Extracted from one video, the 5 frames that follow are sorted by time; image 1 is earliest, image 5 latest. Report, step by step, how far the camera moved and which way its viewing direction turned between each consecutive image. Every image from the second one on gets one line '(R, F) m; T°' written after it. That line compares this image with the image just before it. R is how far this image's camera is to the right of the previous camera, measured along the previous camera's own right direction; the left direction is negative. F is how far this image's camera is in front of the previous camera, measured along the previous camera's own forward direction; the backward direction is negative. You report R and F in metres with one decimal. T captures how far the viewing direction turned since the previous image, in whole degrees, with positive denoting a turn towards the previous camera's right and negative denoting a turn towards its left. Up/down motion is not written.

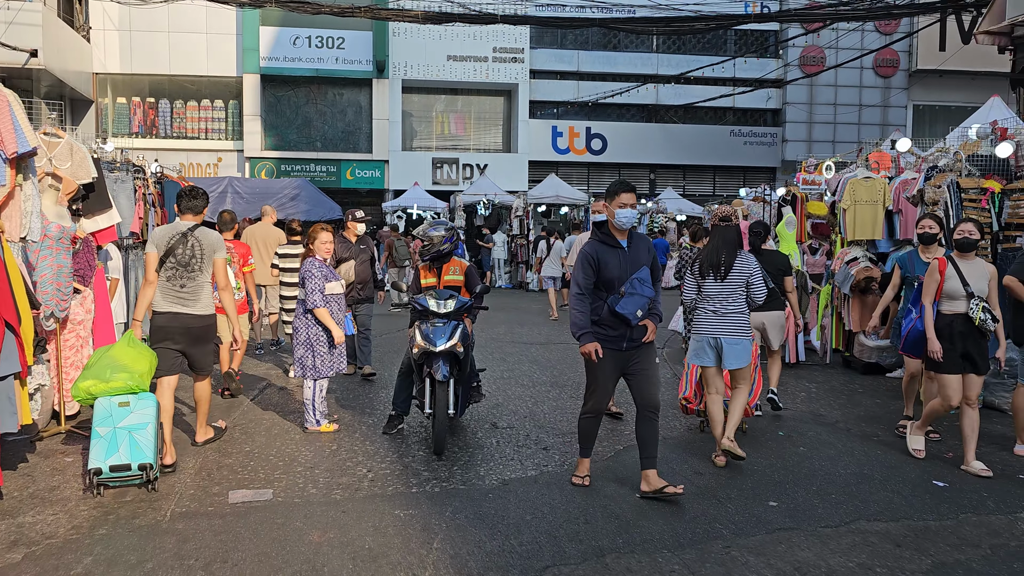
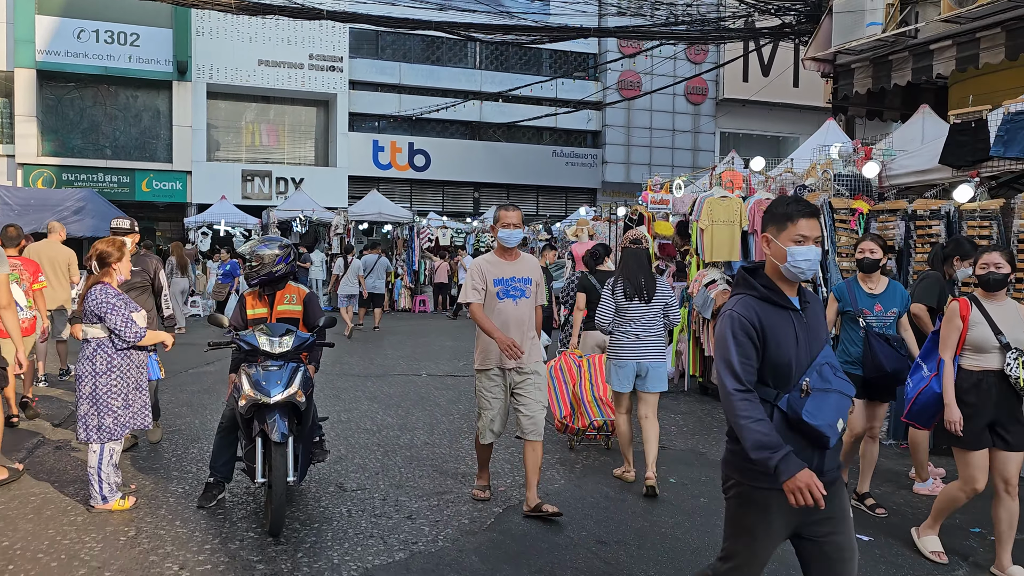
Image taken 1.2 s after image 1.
(-0.2, +1.0) m; +13°
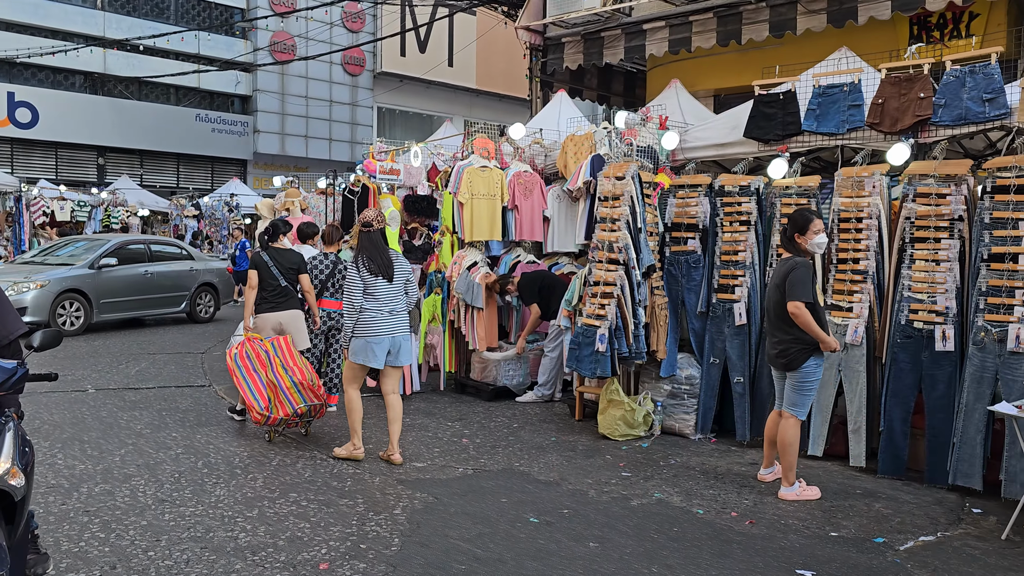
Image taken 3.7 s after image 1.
(-0.9, +1.7) m; +25°
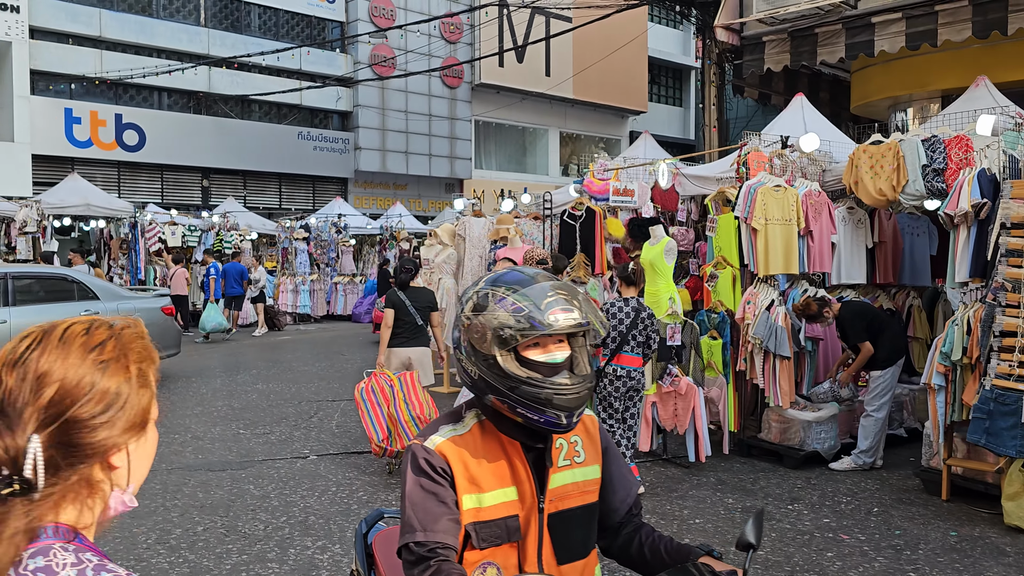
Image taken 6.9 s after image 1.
(-1.9, +1.2) m; -3°
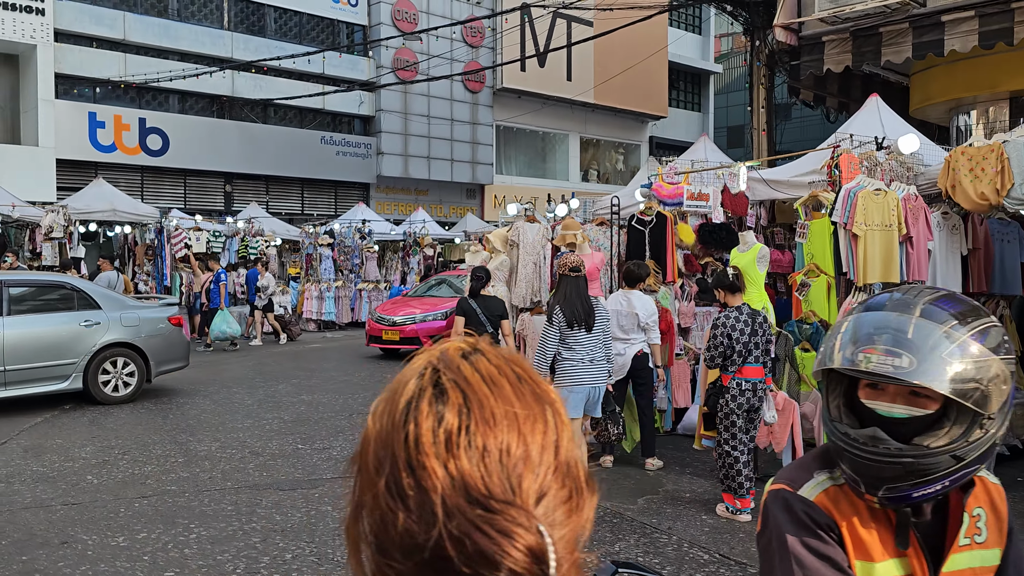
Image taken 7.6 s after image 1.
(-0.6, +0.3) m; 0°
